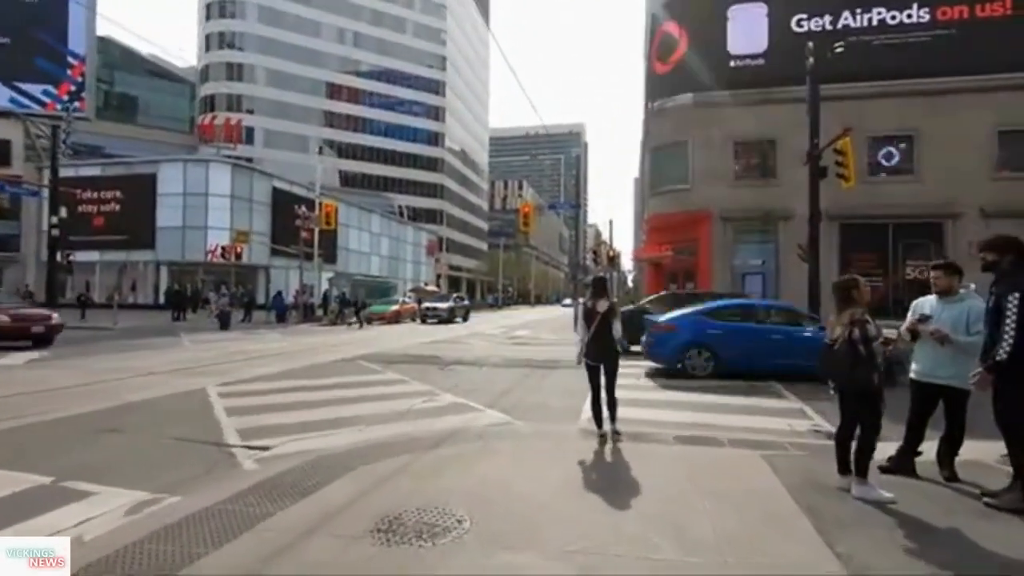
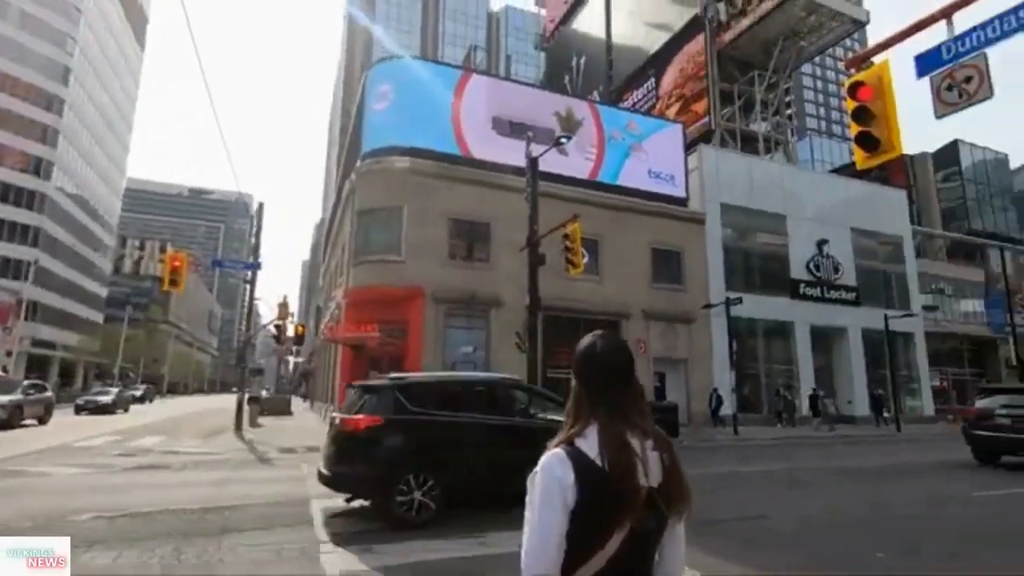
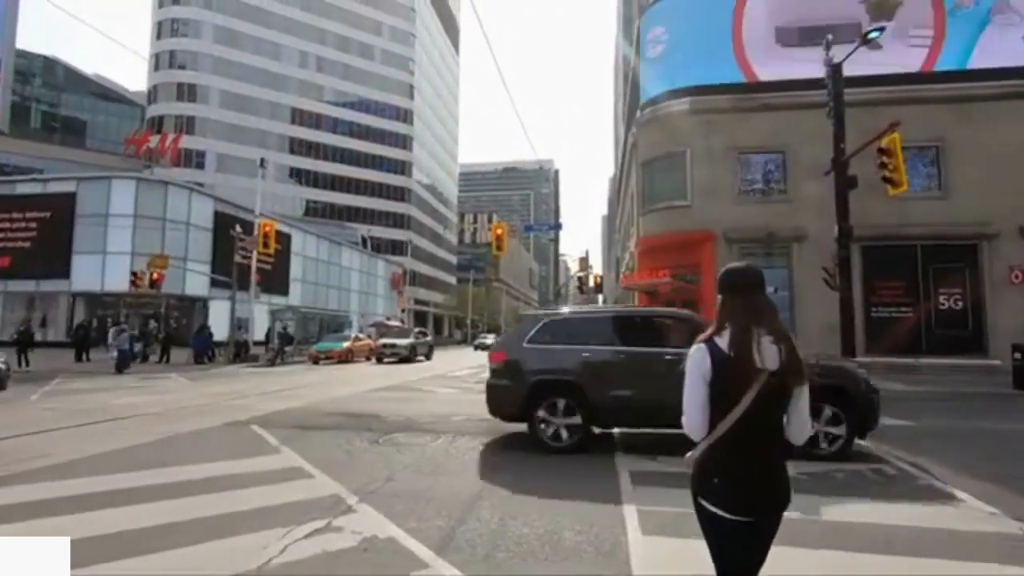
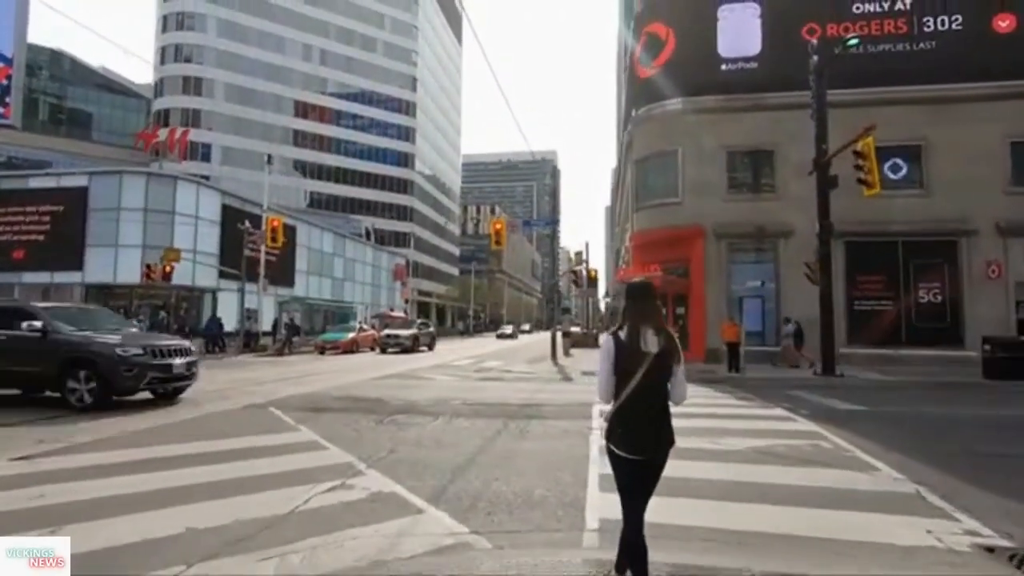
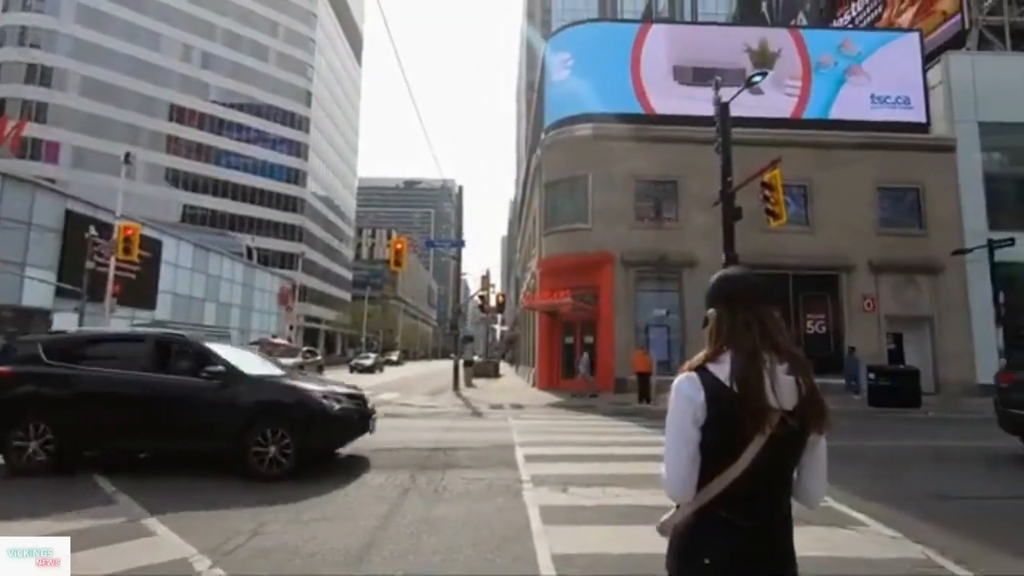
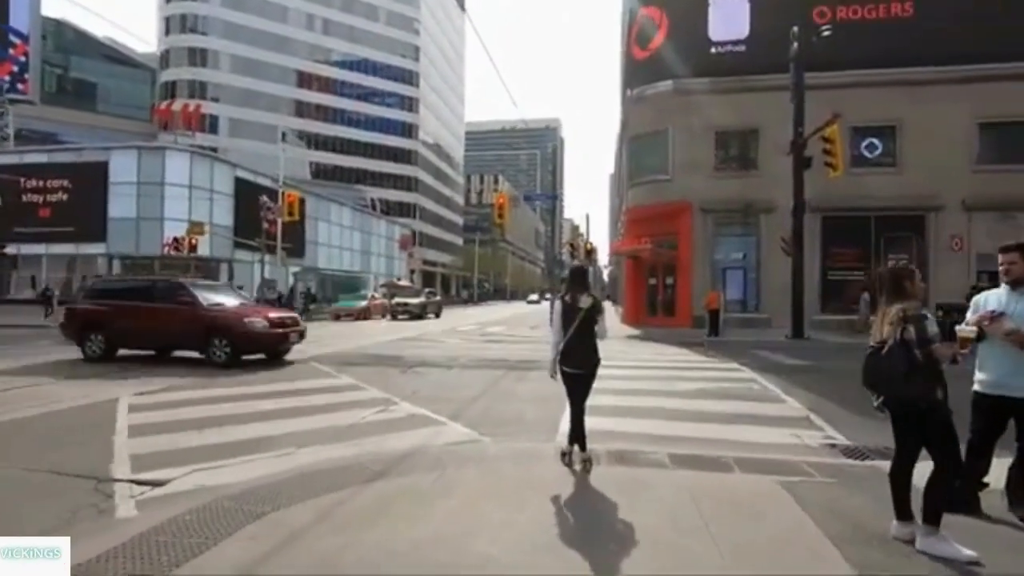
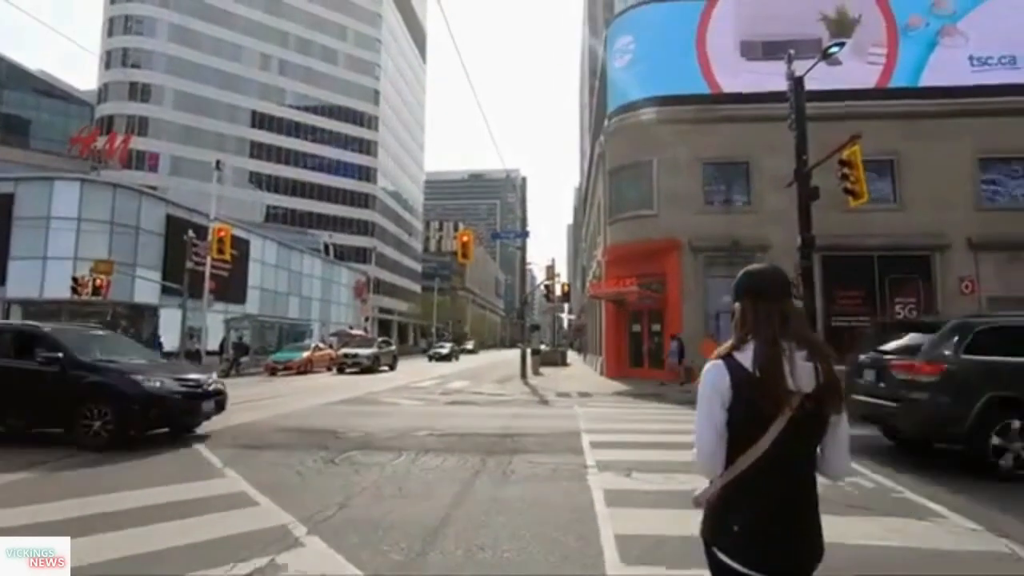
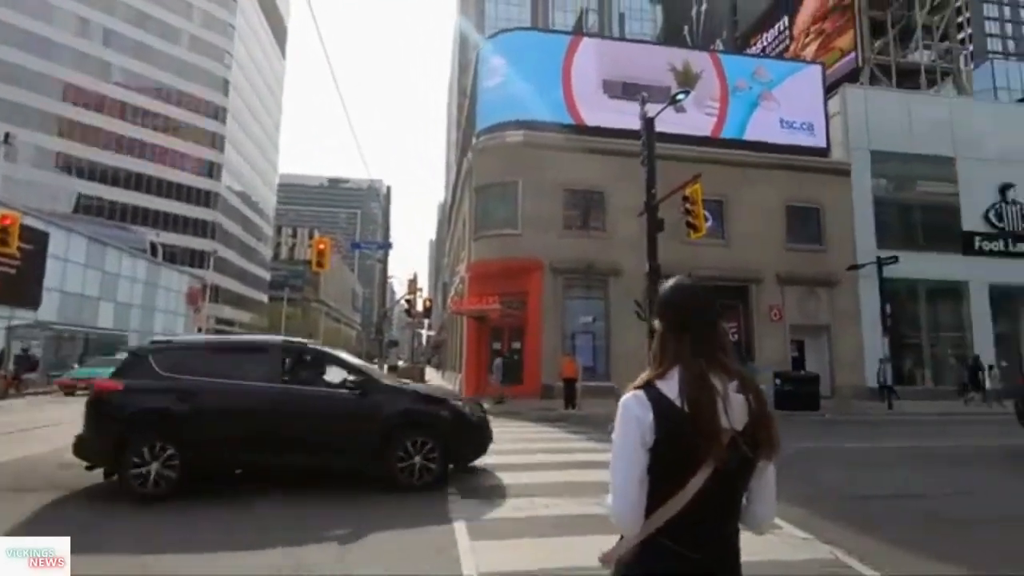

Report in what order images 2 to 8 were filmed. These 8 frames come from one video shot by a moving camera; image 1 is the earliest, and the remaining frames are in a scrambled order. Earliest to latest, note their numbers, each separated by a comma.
6, 4, 3, 7, 5, 8, 2
